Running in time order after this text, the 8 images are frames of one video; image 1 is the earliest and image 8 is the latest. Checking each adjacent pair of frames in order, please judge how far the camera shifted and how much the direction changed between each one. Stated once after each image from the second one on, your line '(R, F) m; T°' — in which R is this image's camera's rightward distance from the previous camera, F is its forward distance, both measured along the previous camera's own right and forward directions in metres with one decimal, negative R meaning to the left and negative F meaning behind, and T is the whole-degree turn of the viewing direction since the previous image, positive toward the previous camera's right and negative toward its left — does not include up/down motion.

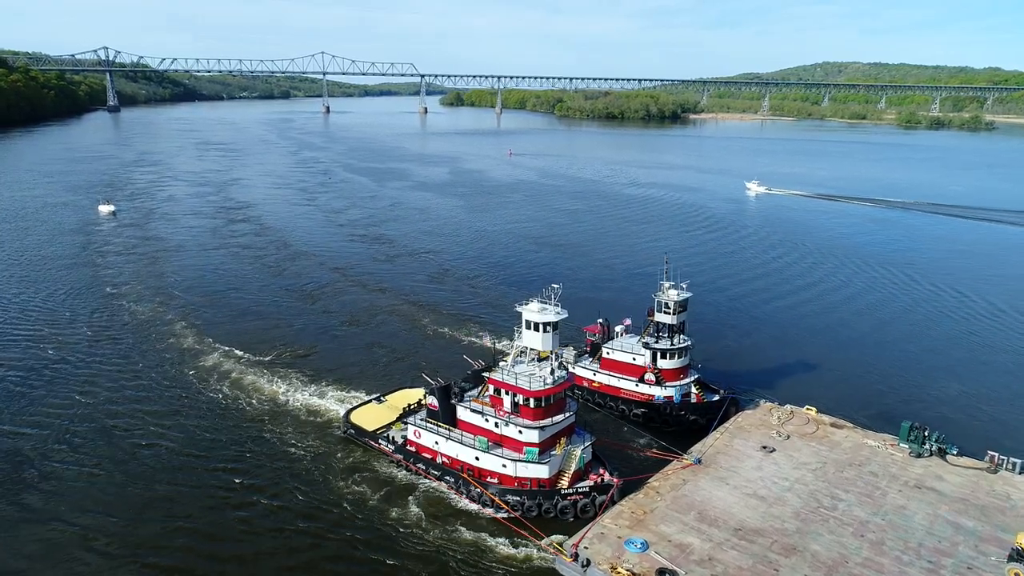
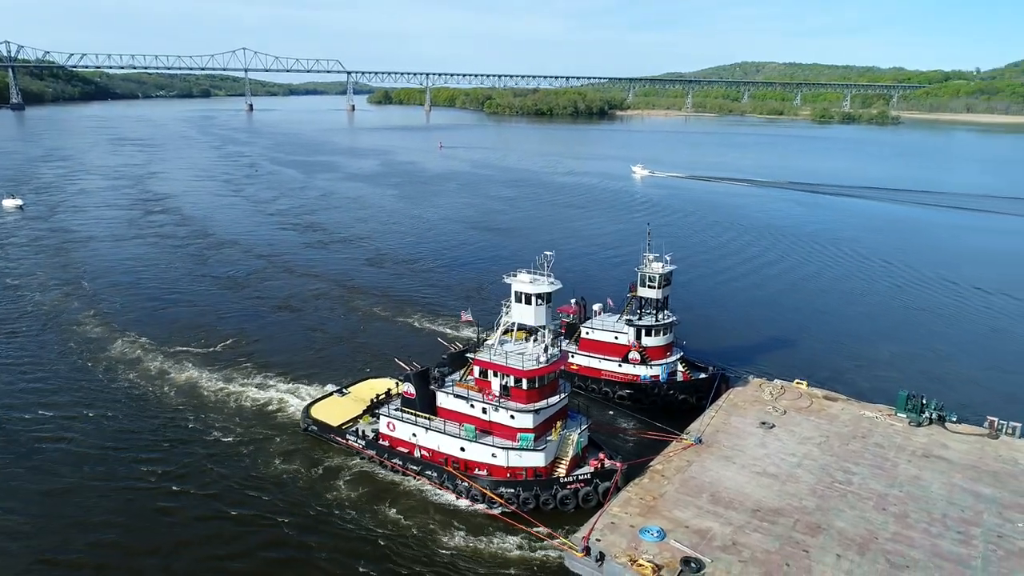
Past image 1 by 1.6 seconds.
(-1.6, +2.3) m; +5°
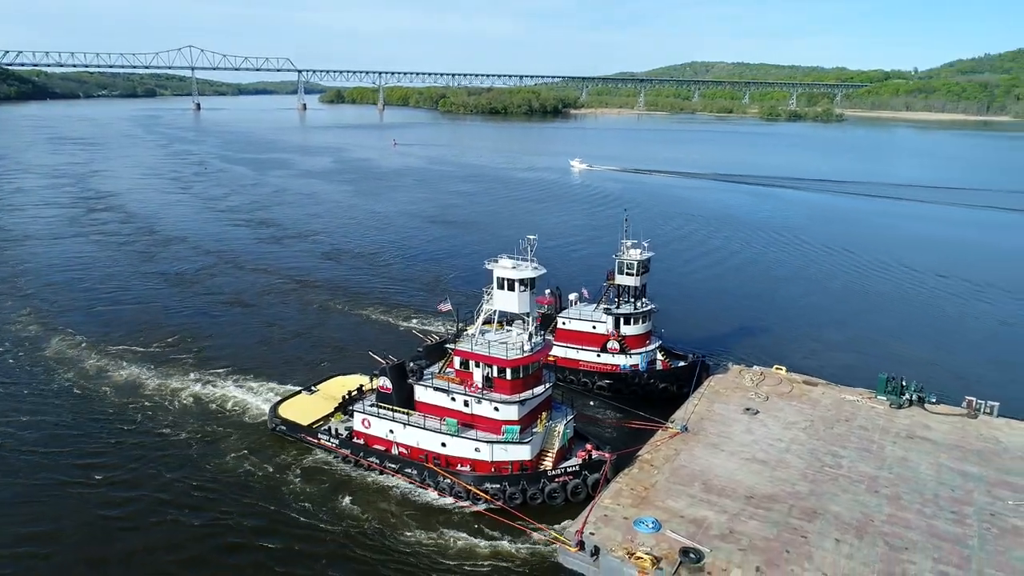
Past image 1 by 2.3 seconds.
(-0.7, +0.9) m; +3°
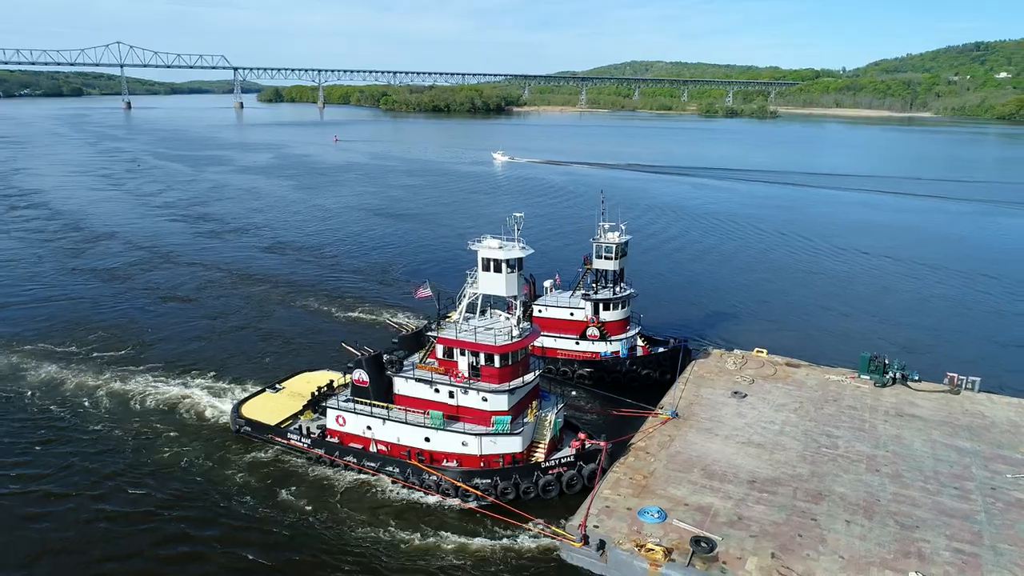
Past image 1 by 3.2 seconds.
(-1.0, +1.2) m; +4°
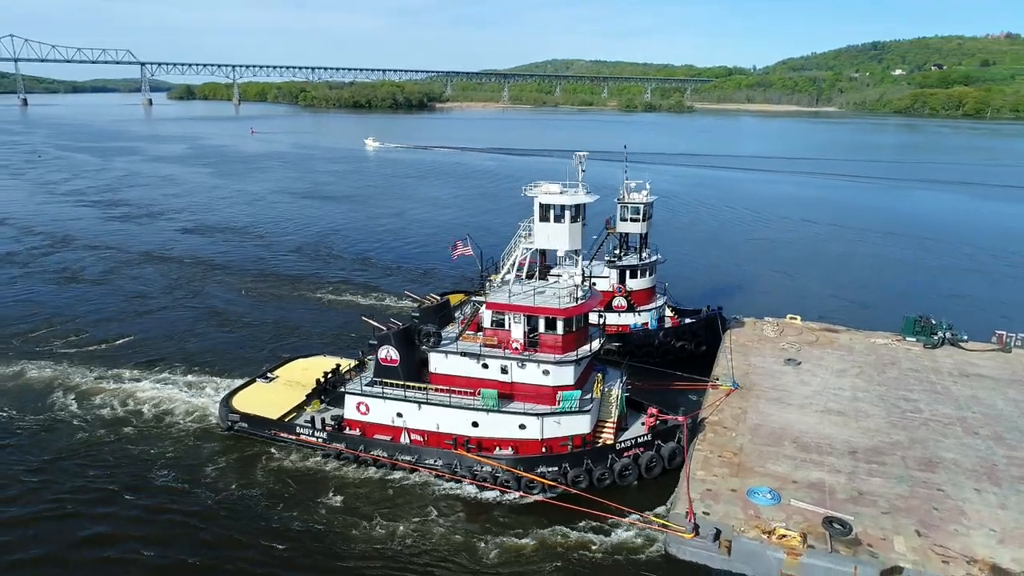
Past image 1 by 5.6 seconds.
(-3.0, +2.9) m; +6°
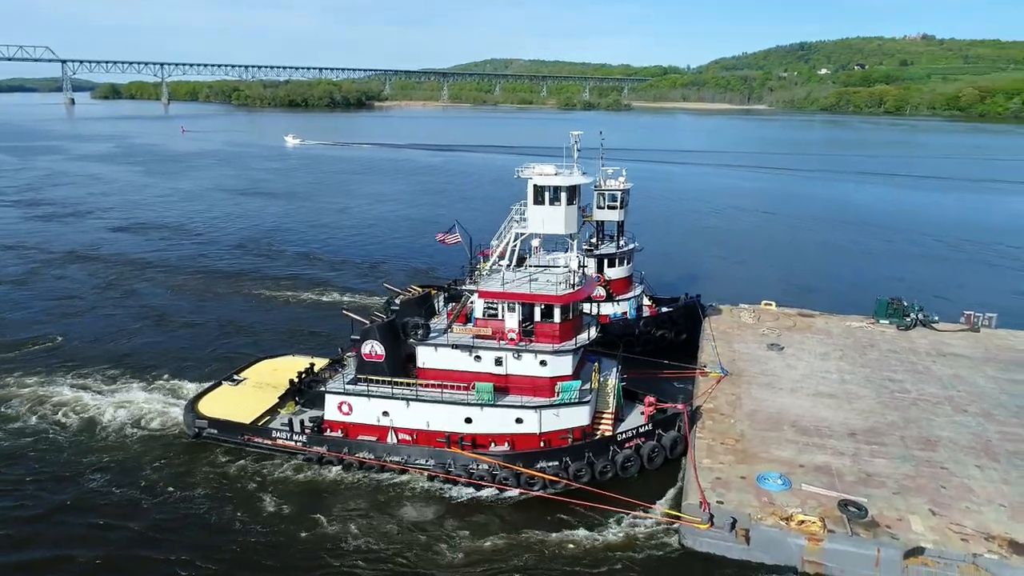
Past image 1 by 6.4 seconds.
(-1.1, +0.8) m; +5°
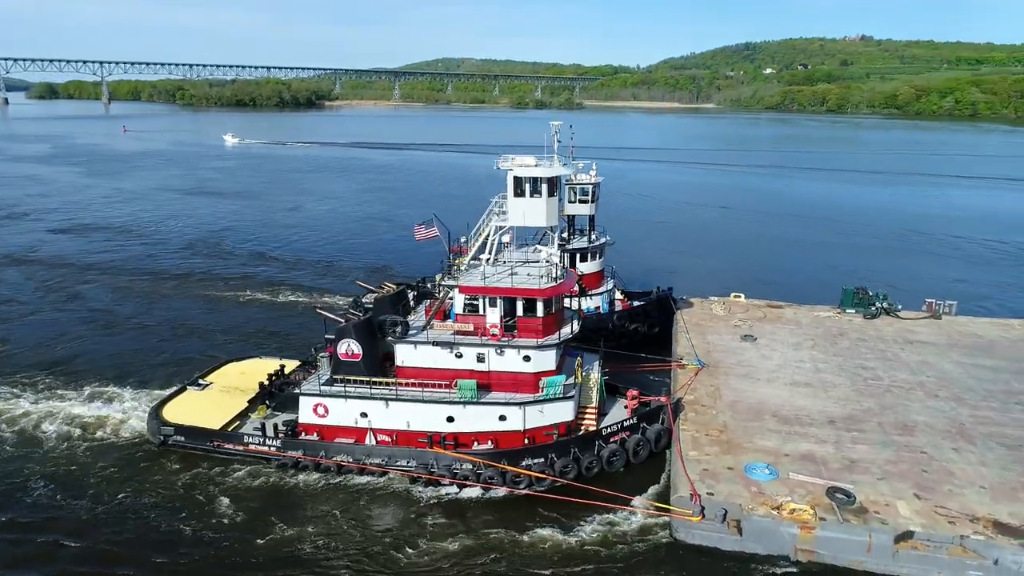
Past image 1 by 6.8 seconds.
(-0.5, +0.3) m; +4°
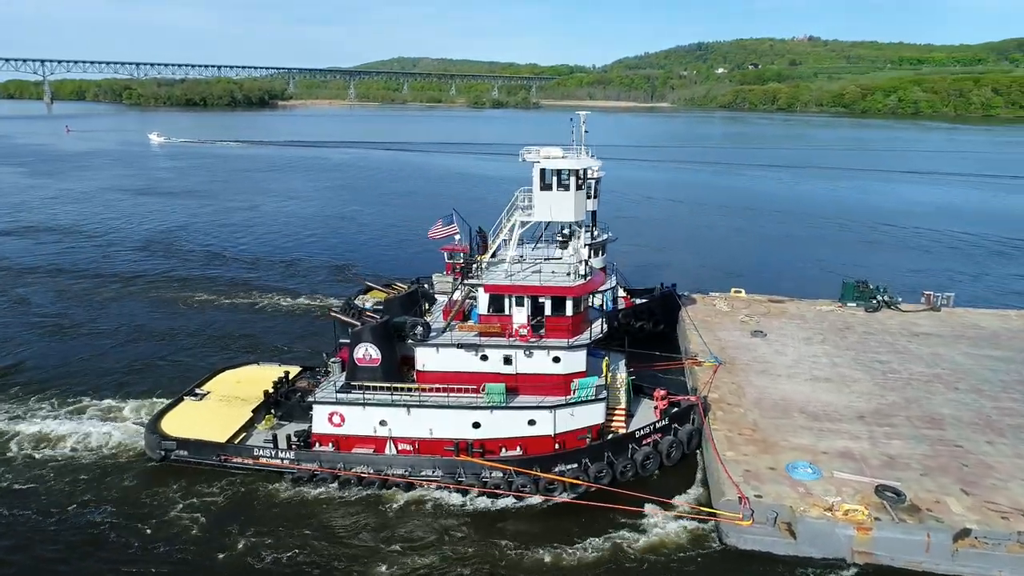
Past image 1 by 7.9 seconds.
(-1.4, +0.7) m; +3°
